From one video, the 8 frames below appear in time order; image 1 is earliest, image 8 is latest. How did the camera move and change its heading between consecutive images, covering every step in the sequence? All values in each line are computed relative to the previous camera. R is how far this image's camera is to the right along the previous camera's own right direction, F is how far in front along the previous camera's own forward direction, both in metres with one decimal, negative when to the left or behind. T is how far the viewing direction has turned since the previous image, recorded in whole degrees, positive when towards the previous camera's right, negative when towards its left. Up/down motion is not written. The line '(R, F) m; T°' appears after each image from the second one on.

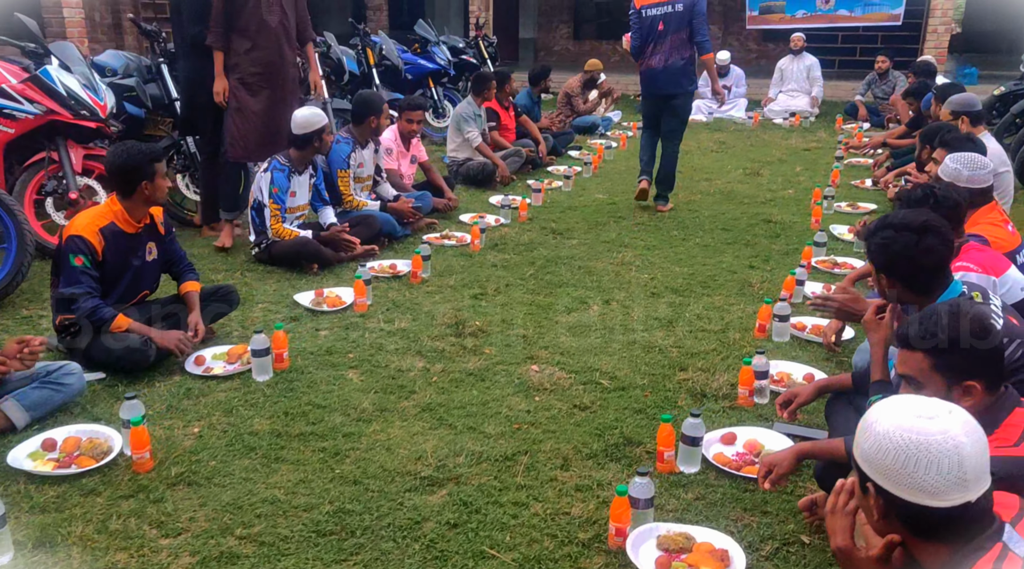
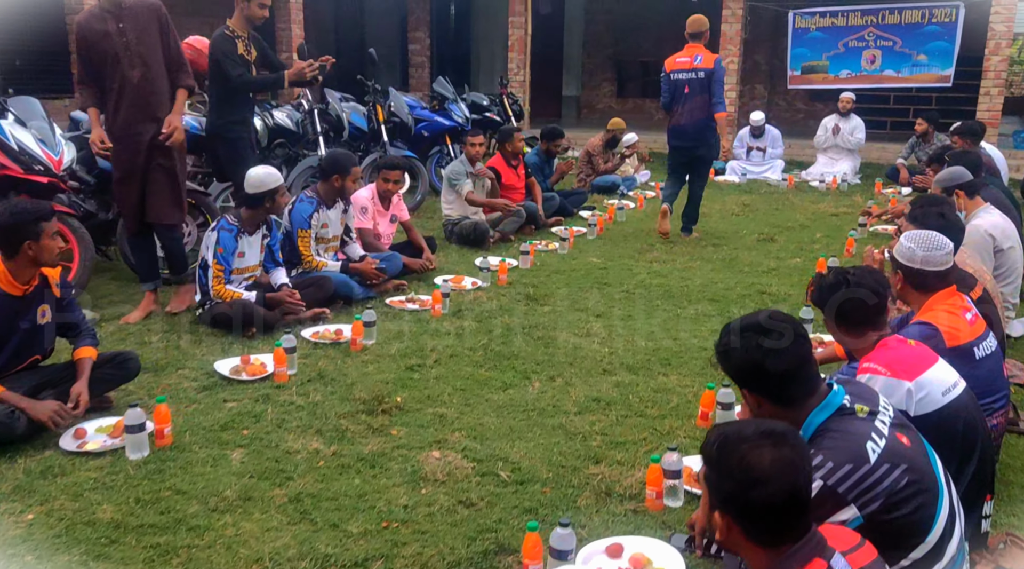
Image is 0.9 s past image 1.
(+0.6, +0.2) m; -4°
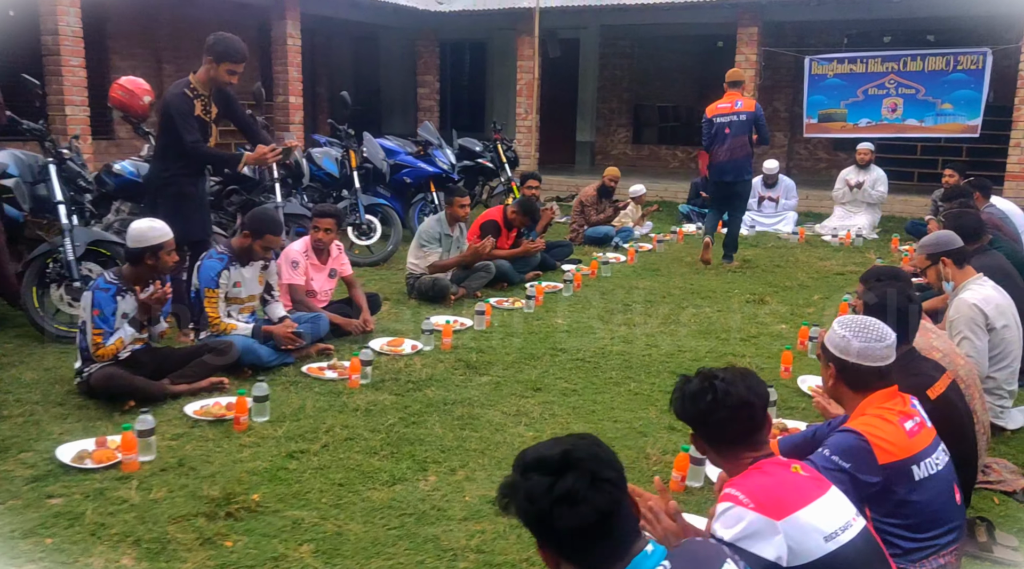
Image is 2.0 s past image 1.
(+0.6, +0.5) m; -3°
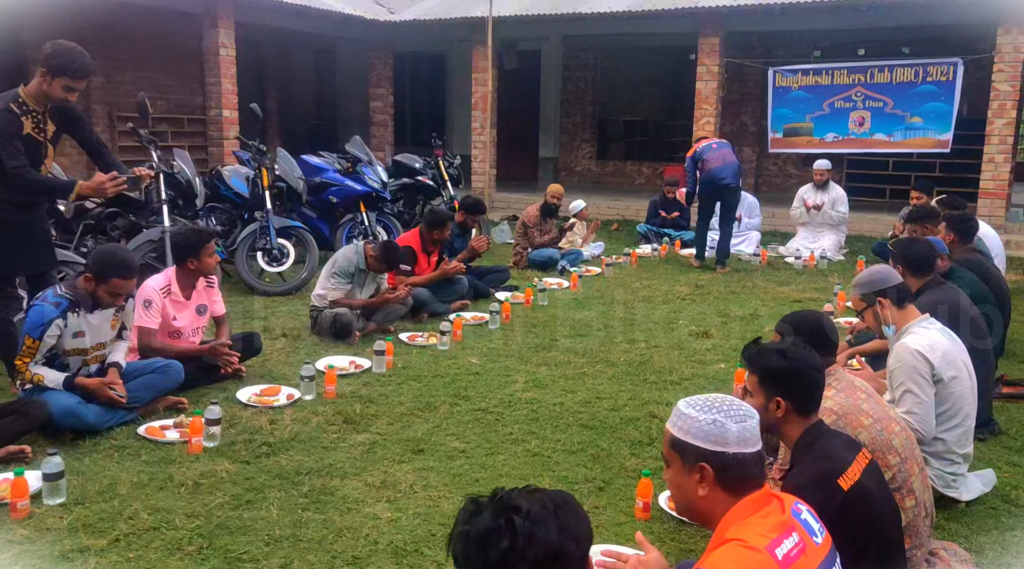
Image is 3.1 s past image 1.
(+0.5, +0.6) m; +1°
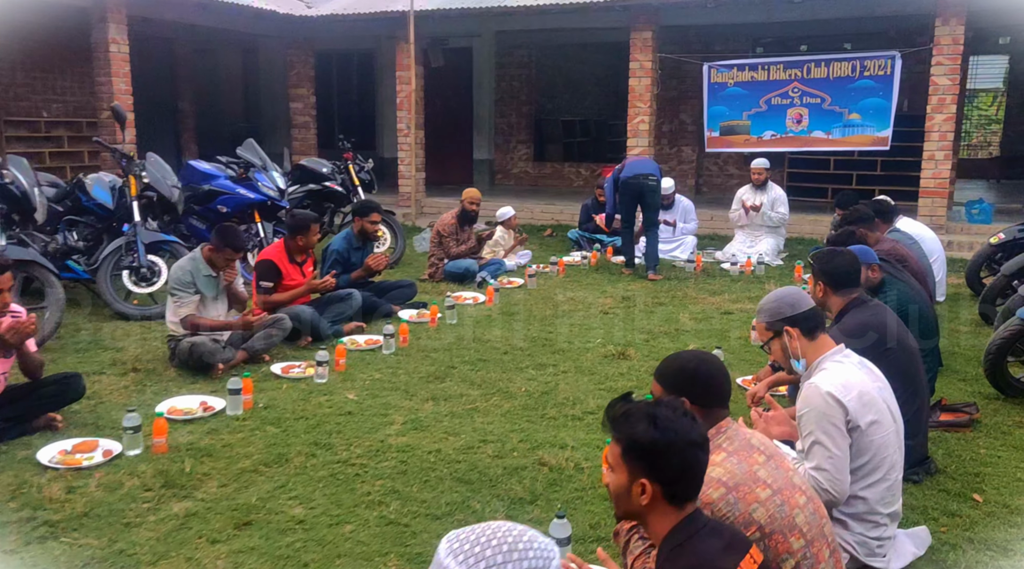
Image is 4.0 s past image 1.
(+0.5, +0.7) m; +3°
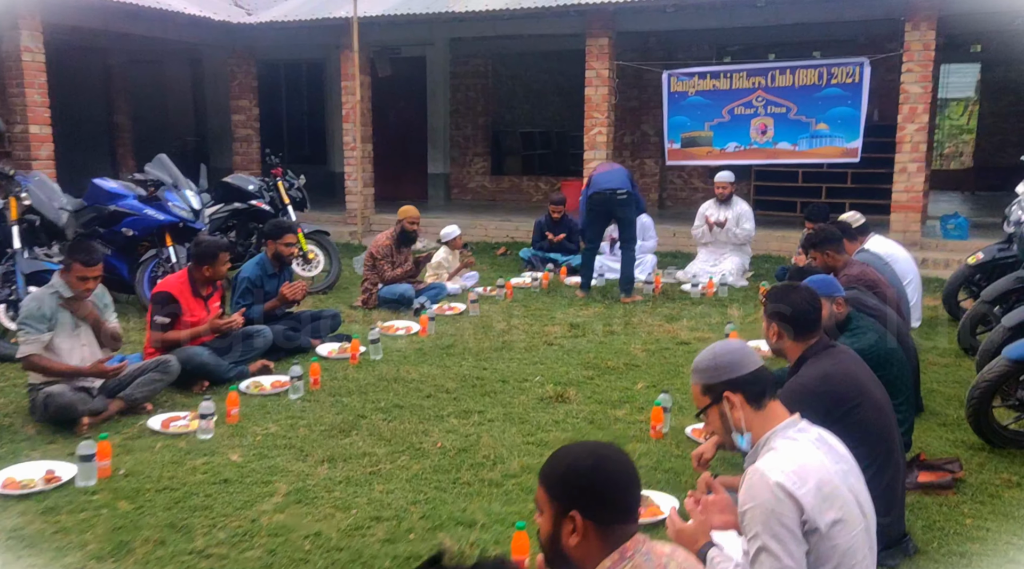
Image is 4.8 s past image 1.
(+0.3, +0.7) m; +2°
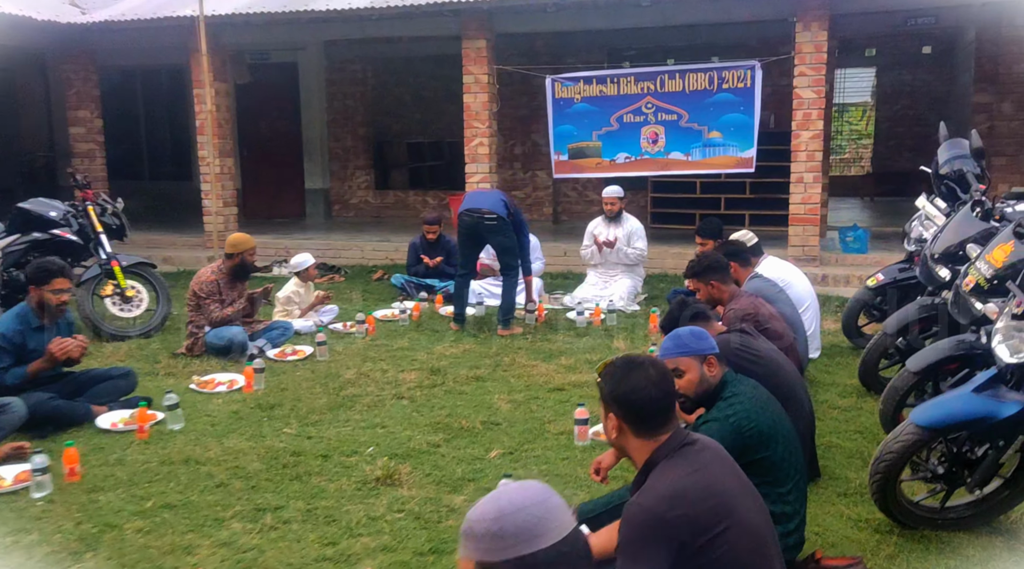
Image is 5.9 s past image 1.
(+0.5, +0.9) m; +5°
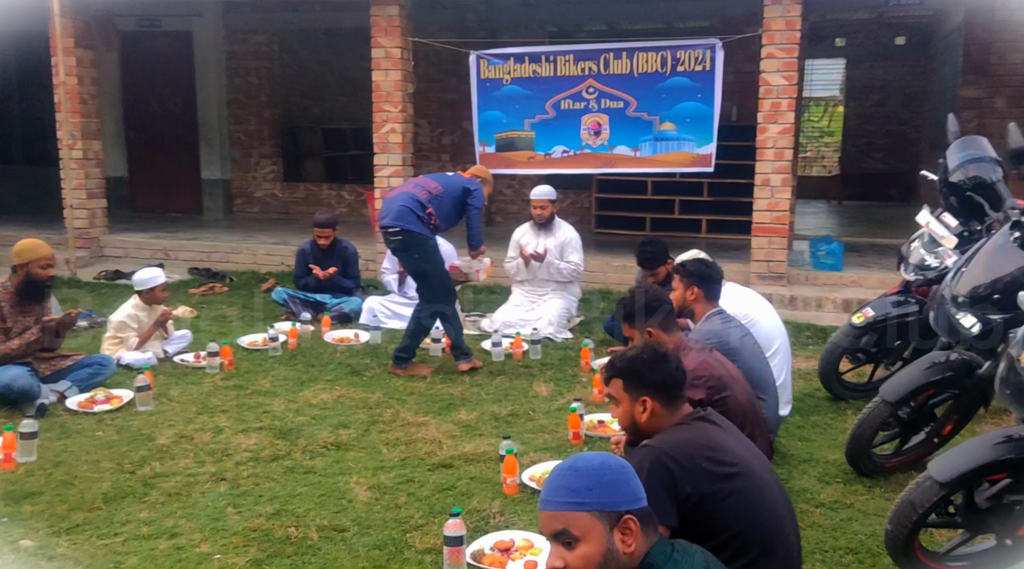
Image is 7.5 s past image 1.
(+0.4, +1.5) m; +3°
